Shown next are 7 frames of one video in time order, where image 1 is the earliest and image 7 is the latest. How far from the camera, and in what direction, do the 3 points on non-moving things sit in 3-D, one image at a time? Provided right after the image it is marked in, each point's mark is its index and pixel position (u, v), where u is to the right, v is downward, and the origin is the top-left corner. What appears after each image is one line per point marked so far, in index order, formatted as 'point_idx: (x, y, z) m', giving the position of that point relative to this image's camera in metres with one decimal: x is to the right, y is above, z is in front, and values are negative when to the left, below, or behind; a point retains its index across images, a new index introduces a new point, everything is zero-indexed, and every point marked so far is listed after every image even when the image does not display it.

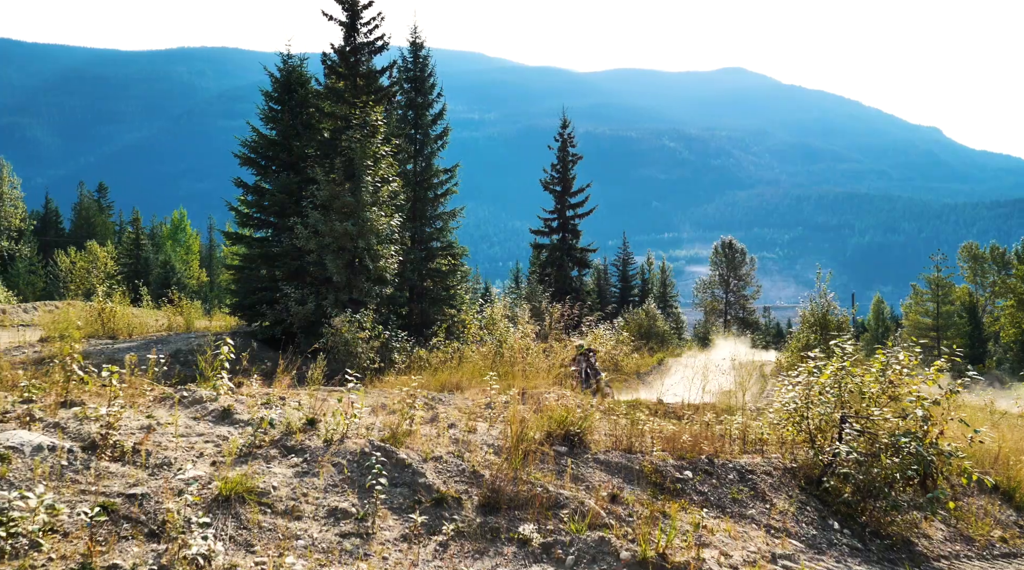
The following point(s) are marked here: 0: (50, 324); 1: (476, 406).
0: (-9.4, -0.7, +18.5) m
1: (-0.4, -1.2, +9.3) m
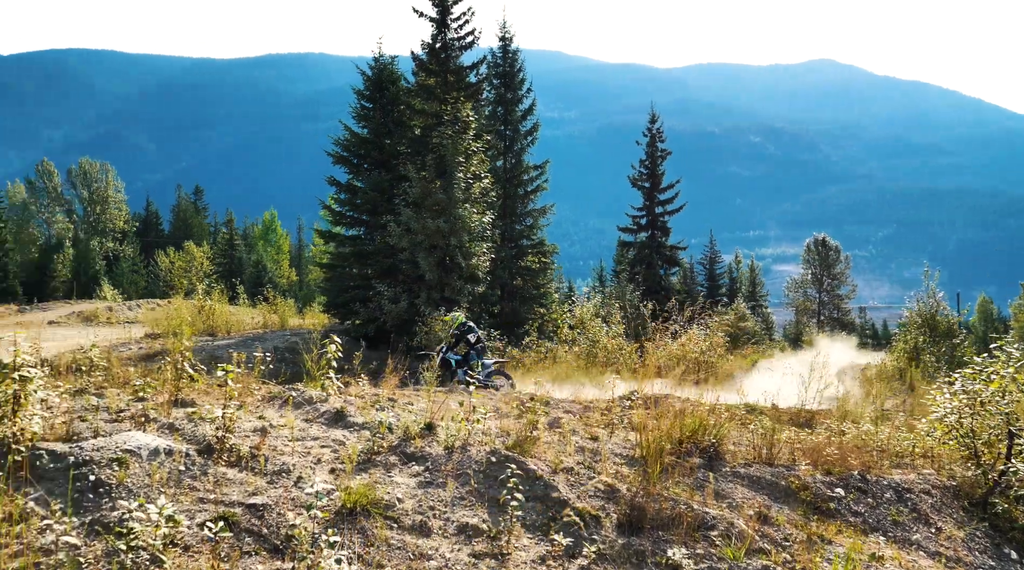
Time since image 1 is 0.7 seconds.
0: (-7.4, -0.7, +18.8) m
1: (+0.7, -1.2, +8.9) m
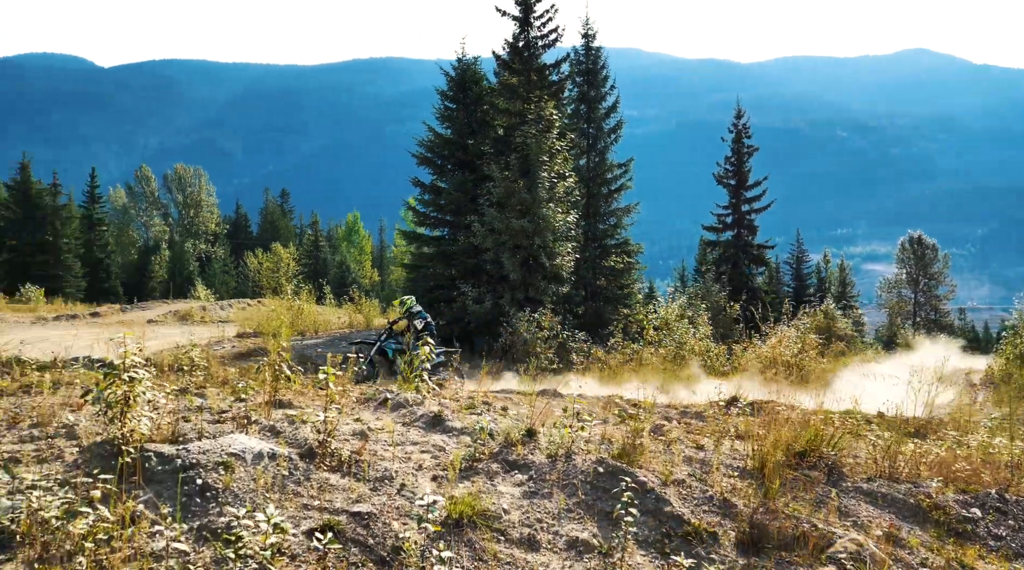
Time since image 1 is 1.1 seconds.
0: (-5.6, -0.7, +19.2) m
1: (+1.6, -1.2, +8.6) m
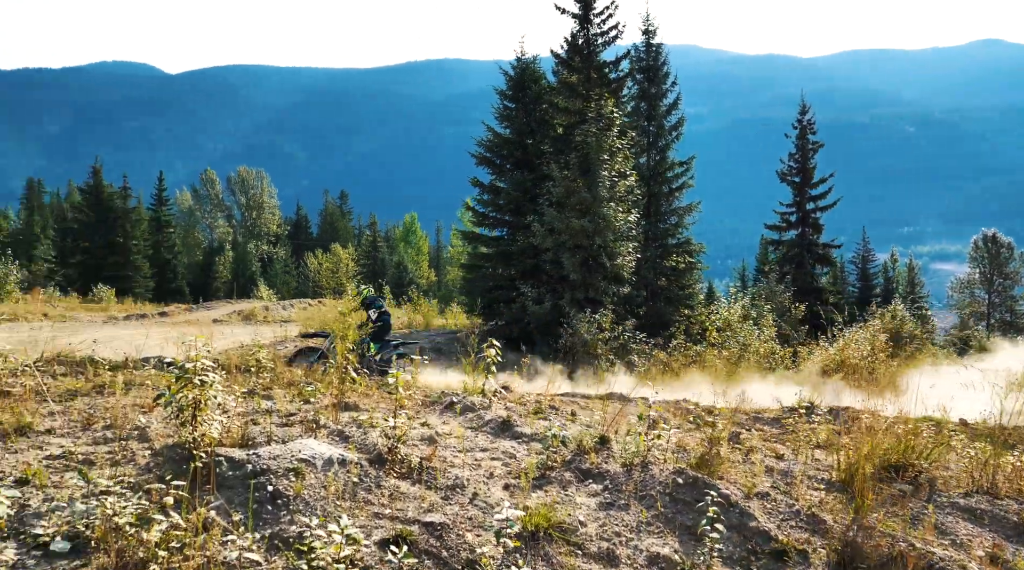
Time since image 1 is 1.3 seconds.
0: (-4.3, -0.7, +19.3) m
1: (+2.2, -1.3, +8.3) m
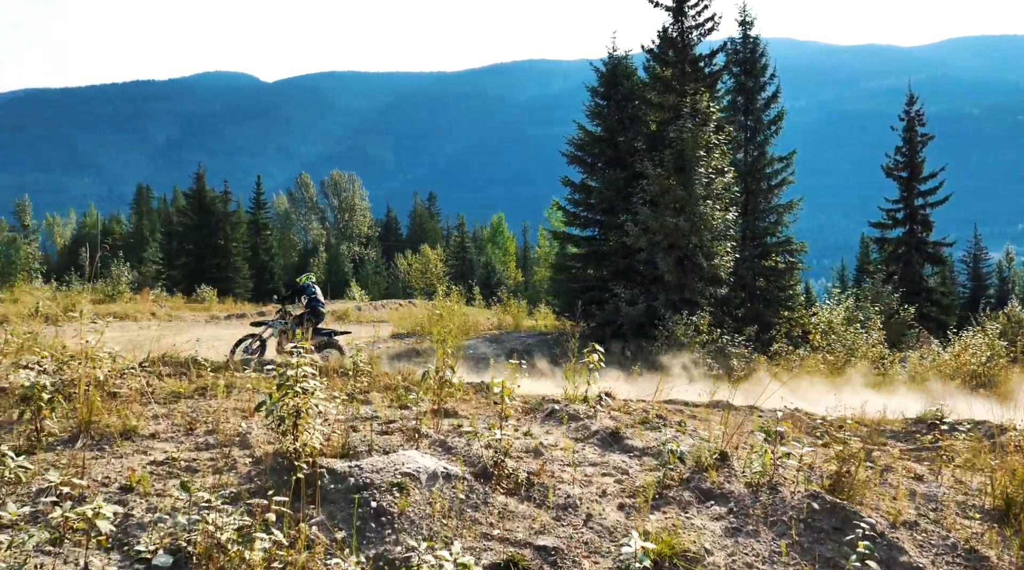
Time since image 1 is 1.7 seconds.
0: (-2.3, -0.7, +19.3) m
1: (+3.1, -1.3, +7.7) m
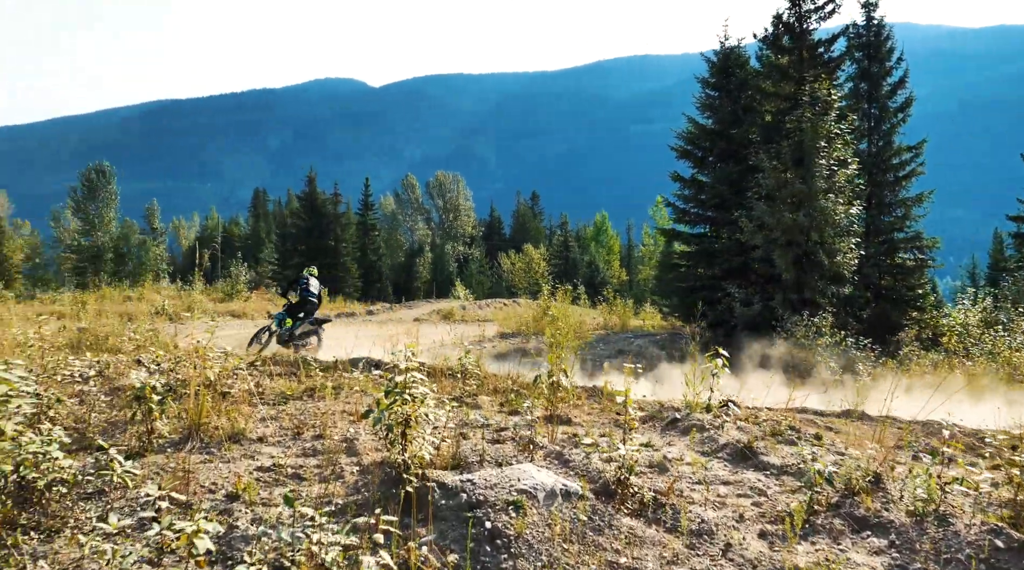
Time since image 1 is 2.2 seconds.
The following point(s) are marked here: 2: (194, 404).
0: (-0.1, -0.7, +19.0) m
1: (+4.0, -1.3, +6.8) m
2: (-2.7, -1.0, +7.8) m
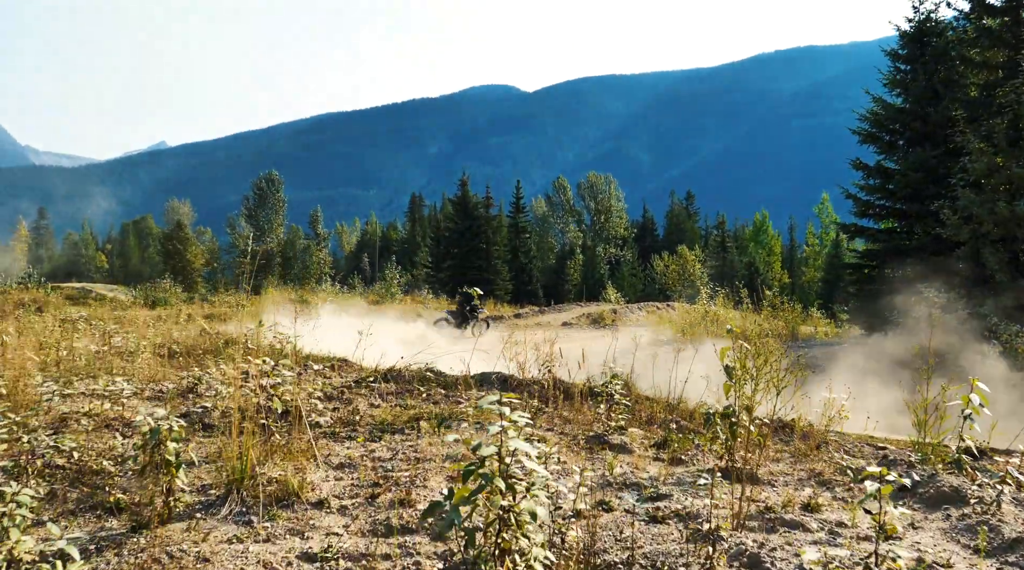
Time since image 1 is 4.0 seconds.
0: (+2.7, -0.8, +16.5) m
1: (+4.8, -1.3, +3.8) m
2: (-1.7, -1.0, +5.8) m
